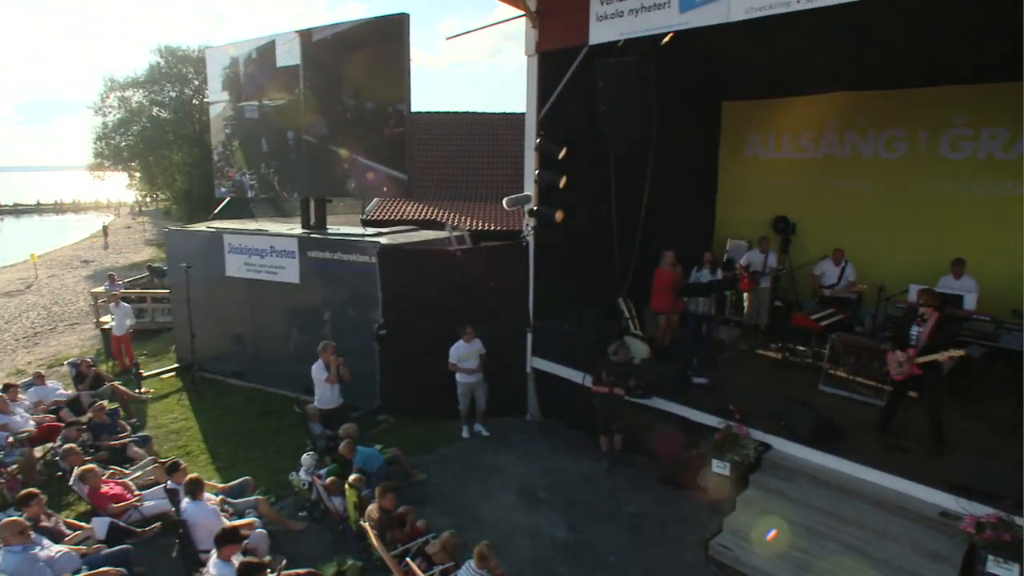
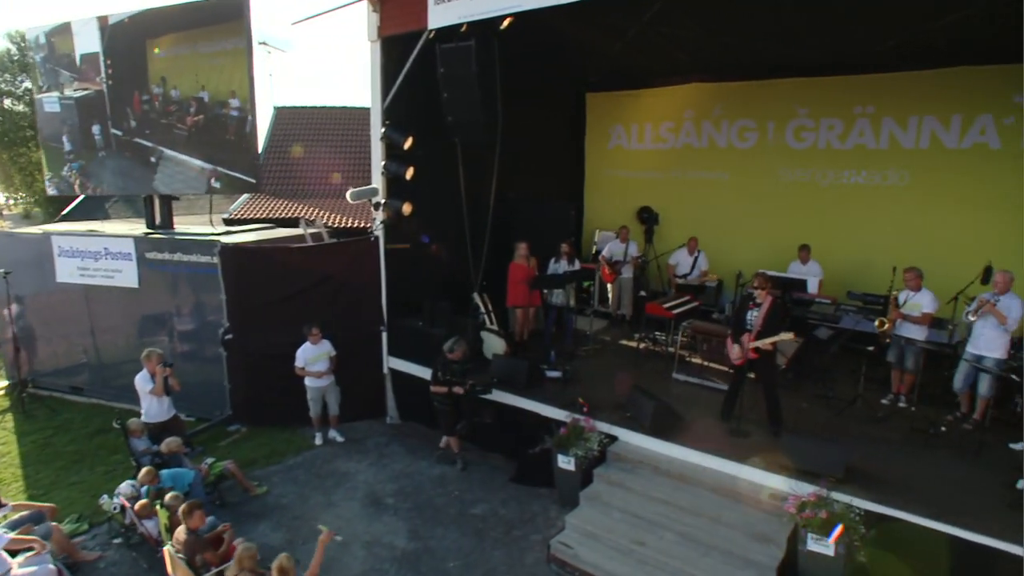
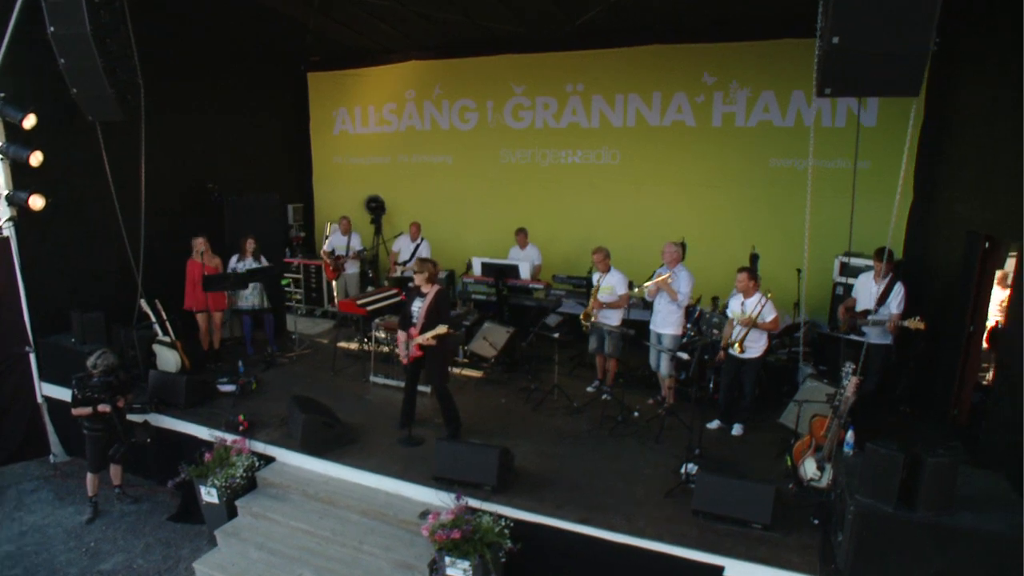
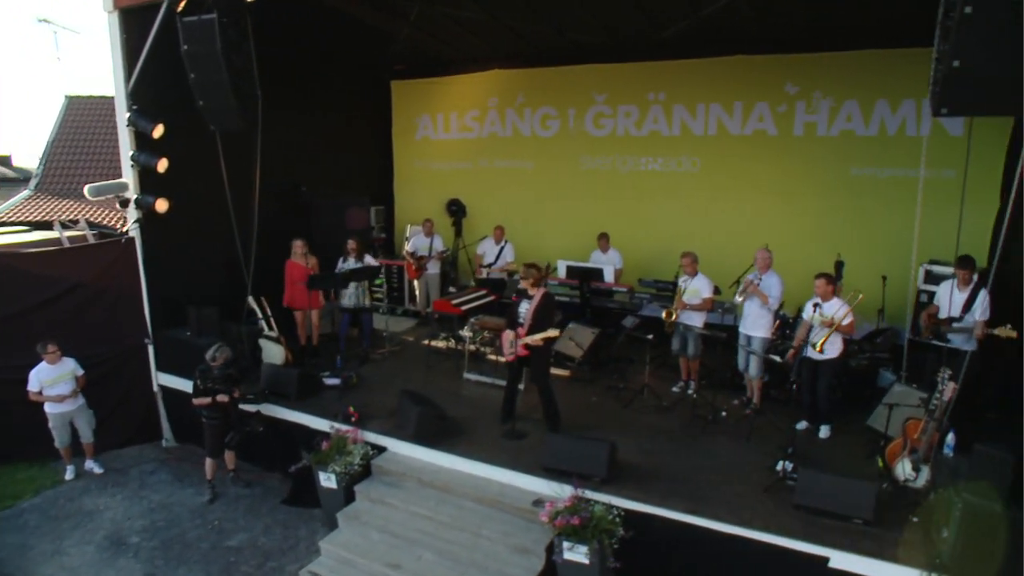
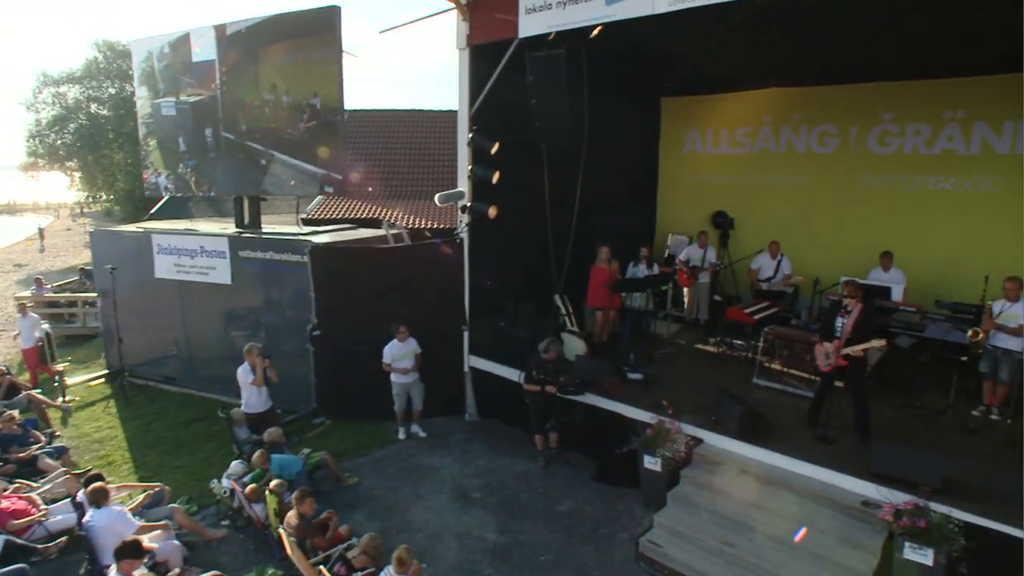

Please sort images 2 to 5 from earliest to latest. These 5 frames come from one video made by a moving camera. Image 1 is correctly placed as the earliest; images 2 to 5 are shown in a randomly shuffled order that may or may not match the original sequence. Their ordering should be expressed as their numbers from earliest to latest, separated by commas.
5, 2, 4, 3
